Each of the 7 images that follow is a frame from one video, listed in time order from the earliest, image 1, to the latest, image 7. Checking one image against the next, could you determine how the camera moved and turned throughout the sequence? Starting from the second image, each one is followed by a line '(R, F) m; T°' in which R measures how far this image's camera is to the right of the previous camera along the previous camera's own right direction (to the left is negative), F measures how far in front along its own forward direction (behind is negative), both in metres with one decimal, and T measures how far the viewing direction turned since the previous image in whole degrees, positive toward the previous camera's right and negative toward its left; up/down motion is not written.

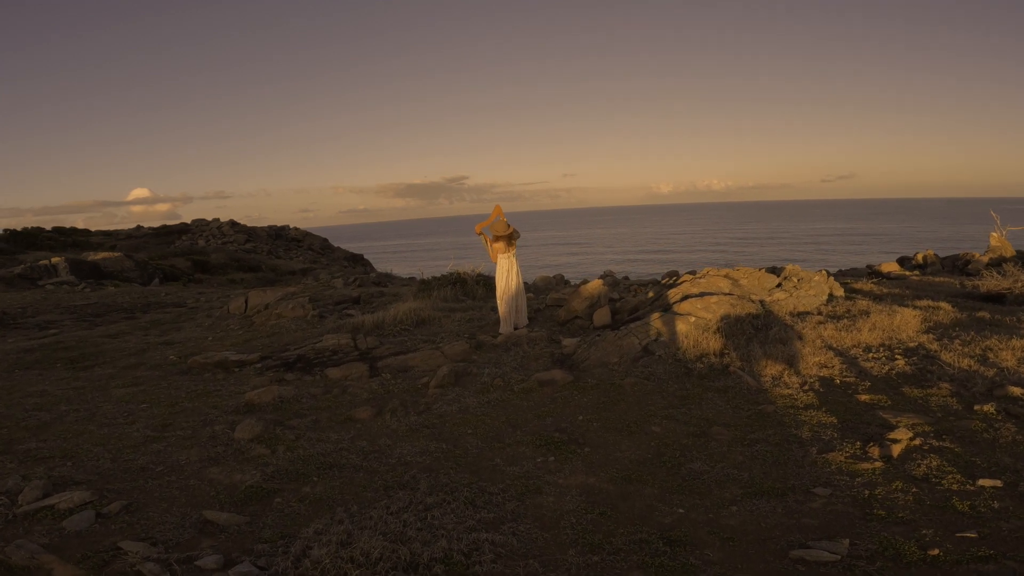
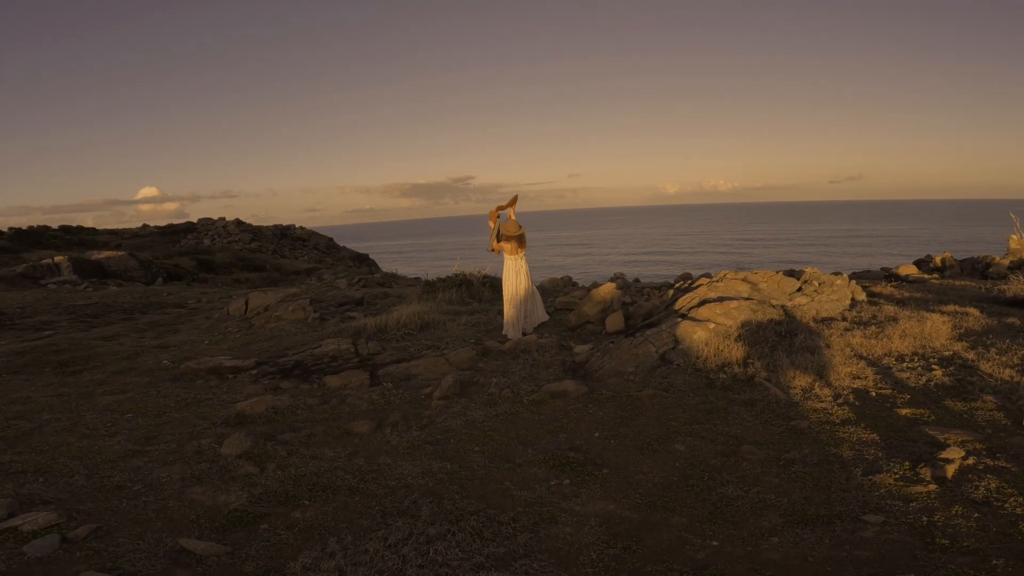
(-0.1, +0.5) m; -1°
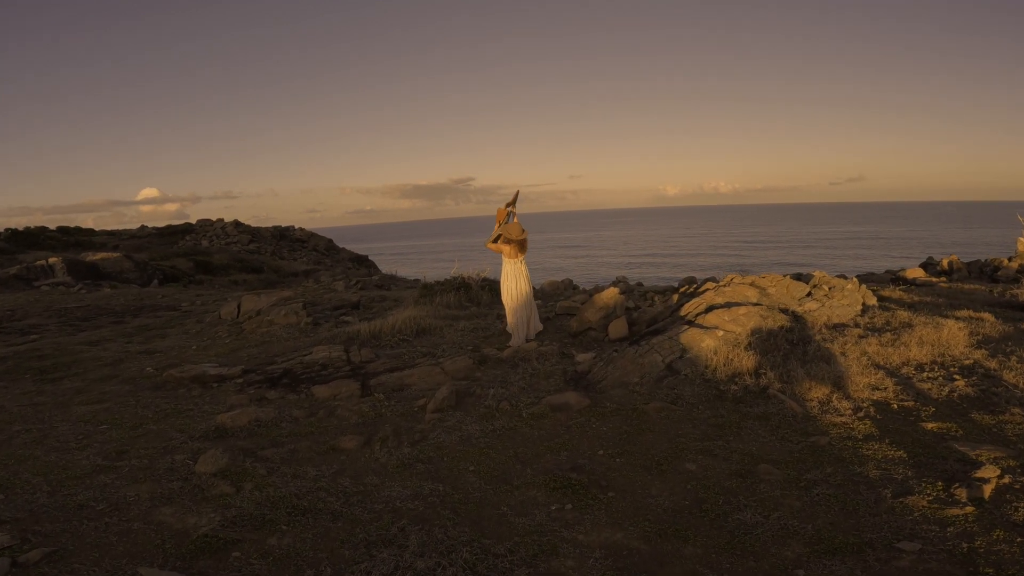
(0.0, +0.4) m; 0°
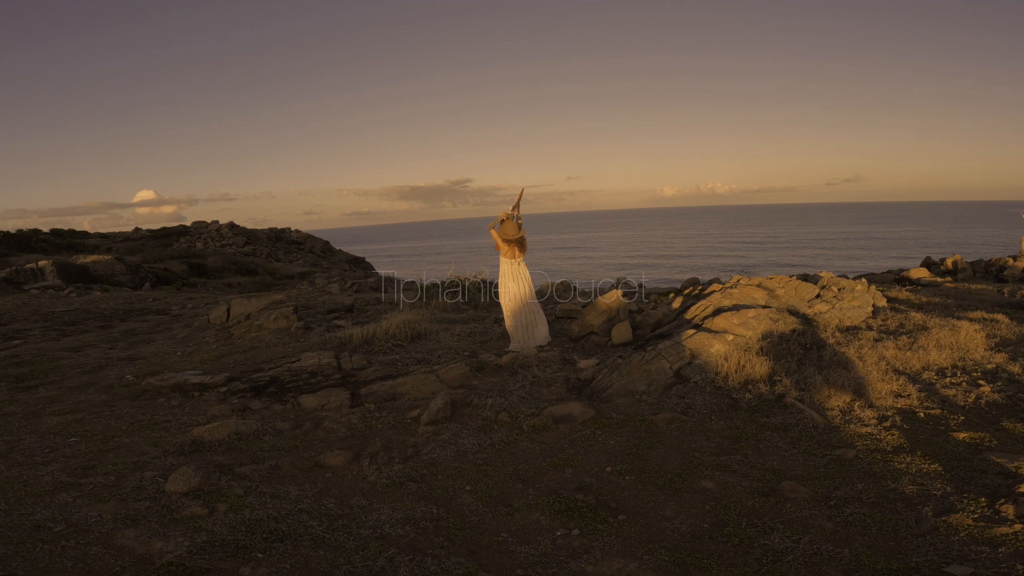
(0.0, +0.4) m; 0°
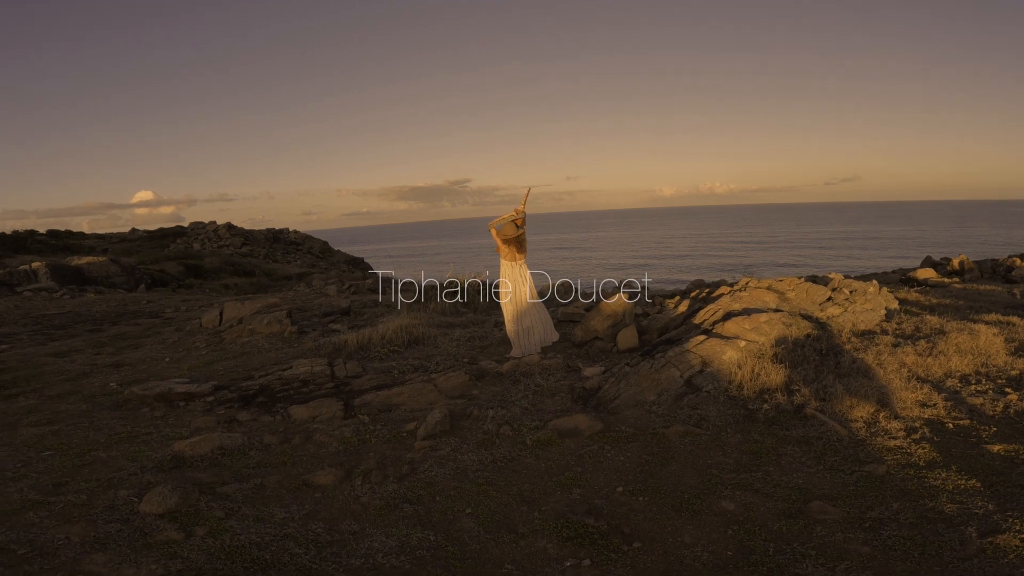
(0.0, +0.4) m; 0°
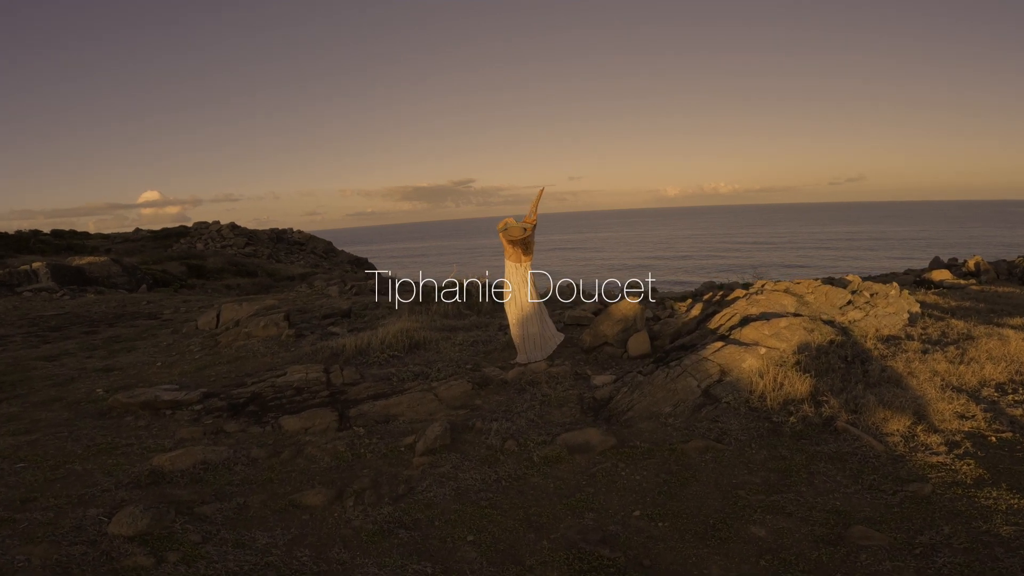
(0.0, +0.4) m; 0°
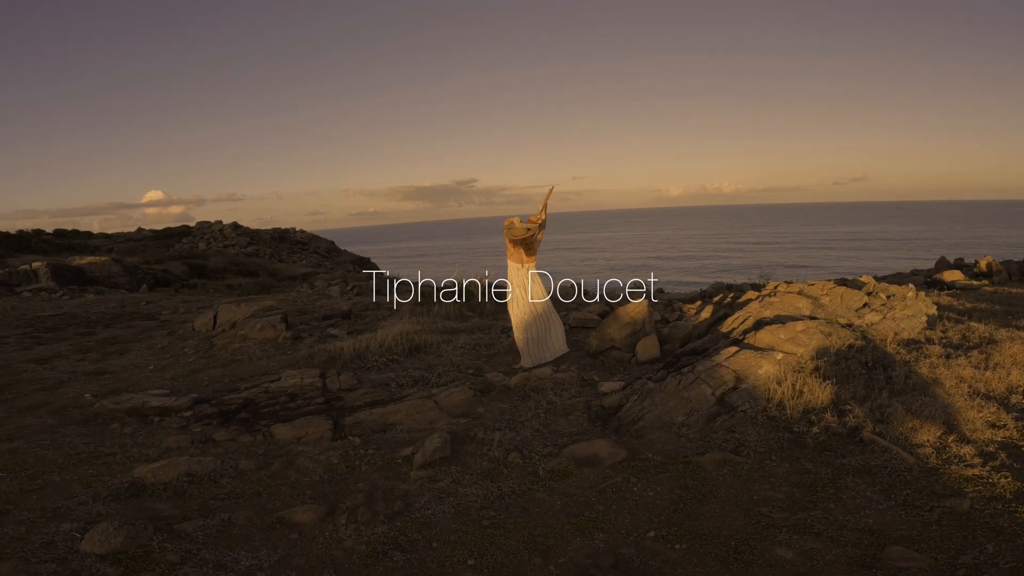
(0.0, +0.3) m; 0°
